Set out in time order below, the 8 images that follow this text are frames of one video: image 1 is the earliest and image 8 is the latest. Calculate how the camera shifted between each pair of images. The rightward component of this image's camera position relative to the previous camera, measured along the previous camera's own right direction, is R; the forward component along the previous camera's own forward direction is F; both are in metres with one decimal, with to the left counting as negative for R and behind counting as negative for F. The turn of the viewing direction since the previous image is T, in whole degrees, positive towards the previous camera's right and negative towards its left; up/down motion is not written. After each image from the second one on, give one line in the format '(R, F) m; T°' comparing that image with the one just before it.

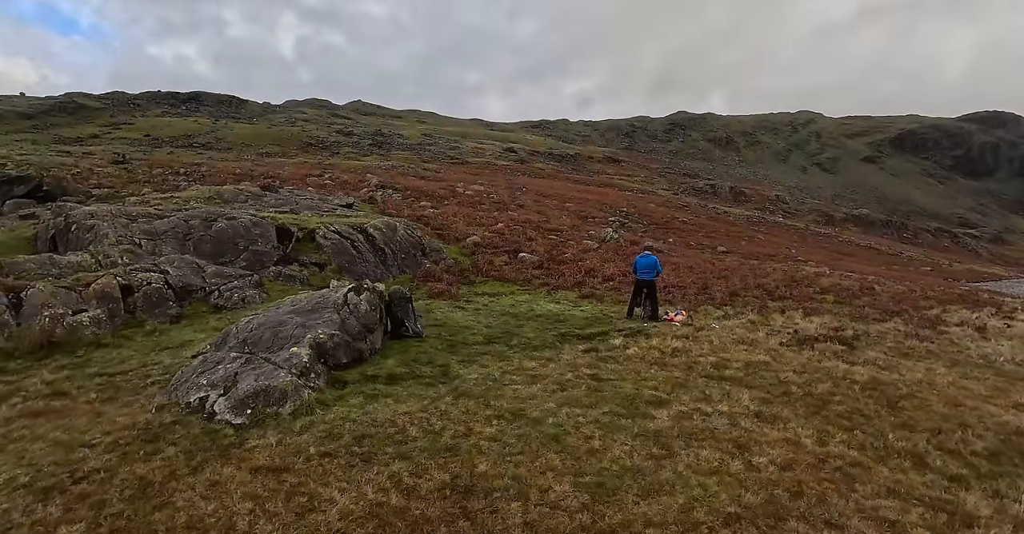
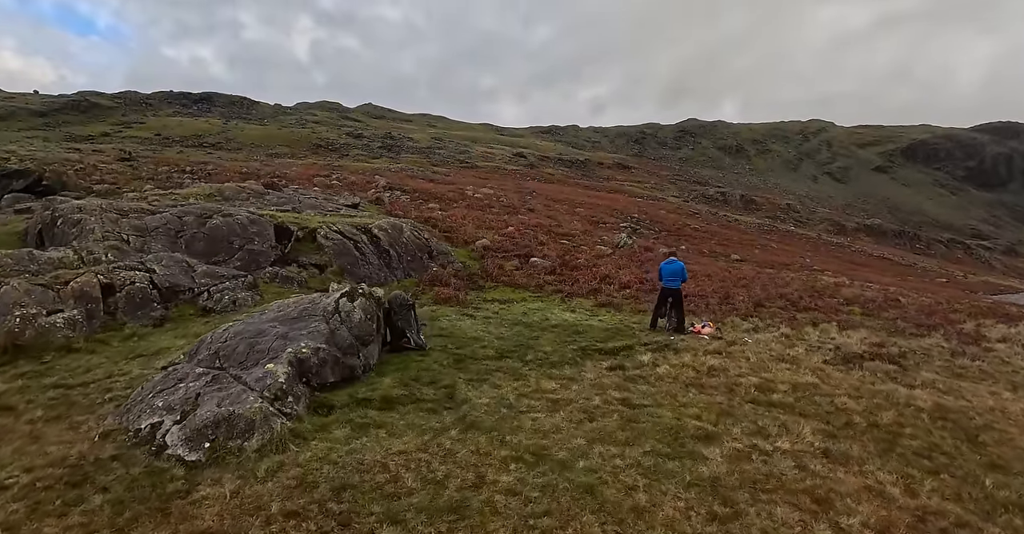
(-0.2, +1.7) m; -1°
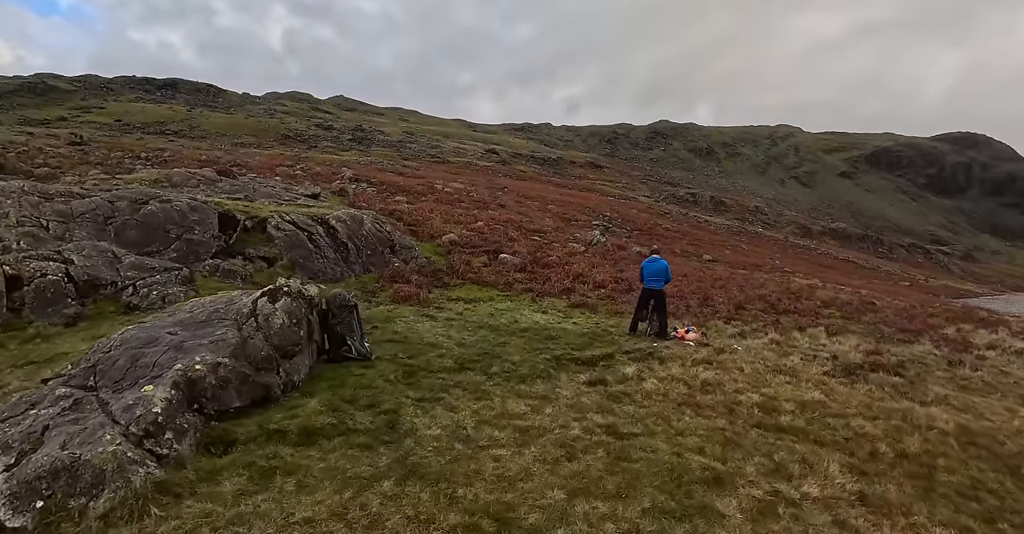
(+0.1, +1.9) m; +3°
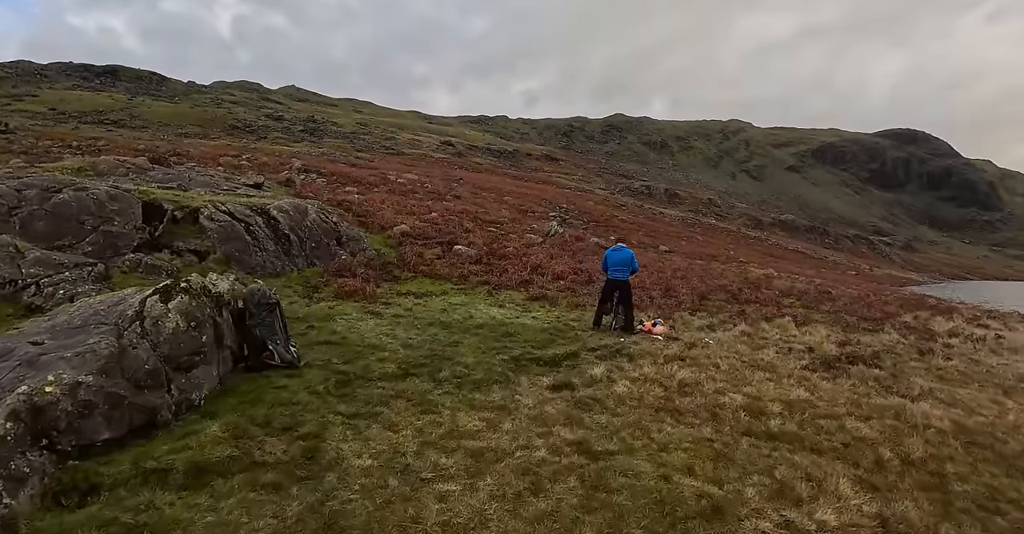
(+0.1, +1.4) m; +4°
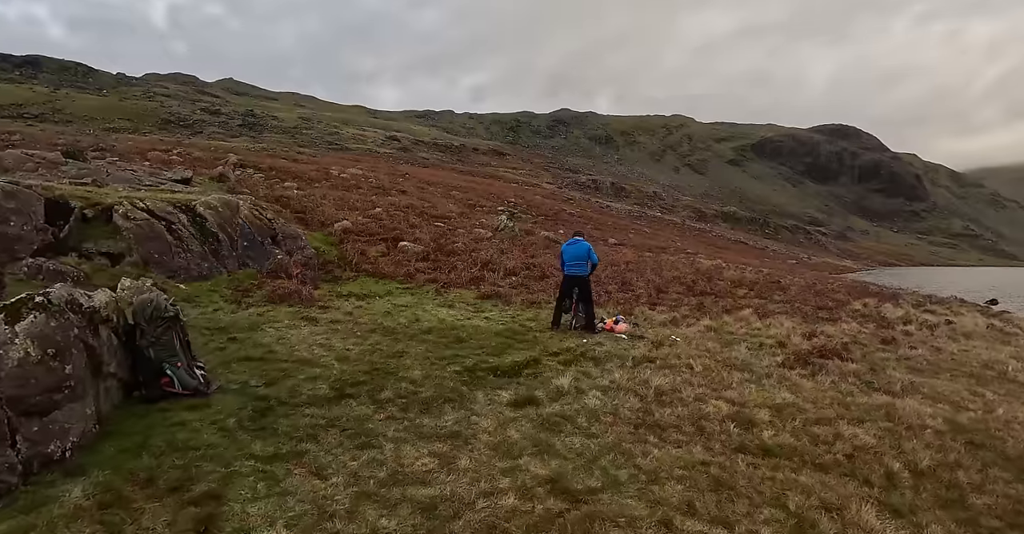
(-0.1, +1.3) m; +5°
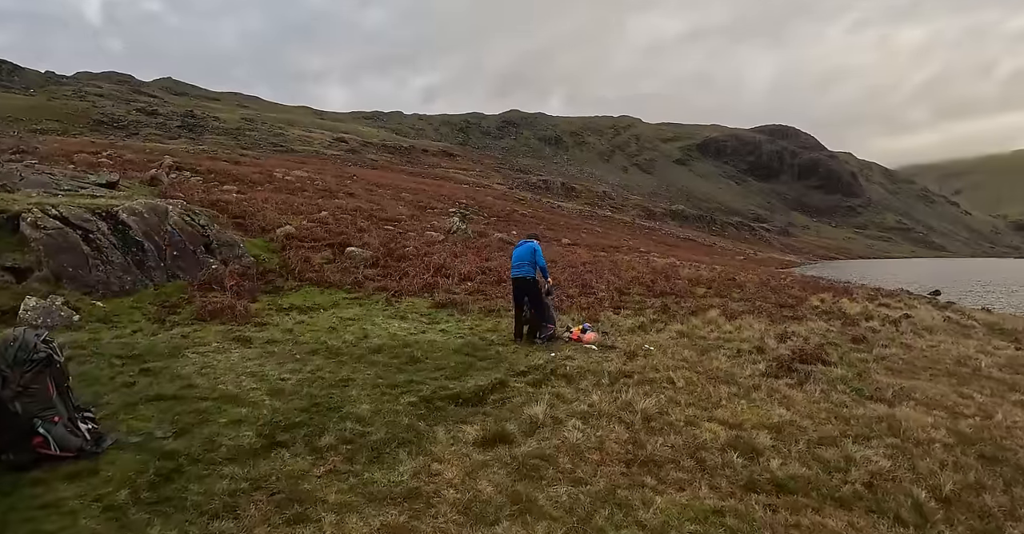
(-0.1, +1.2) m; +4°
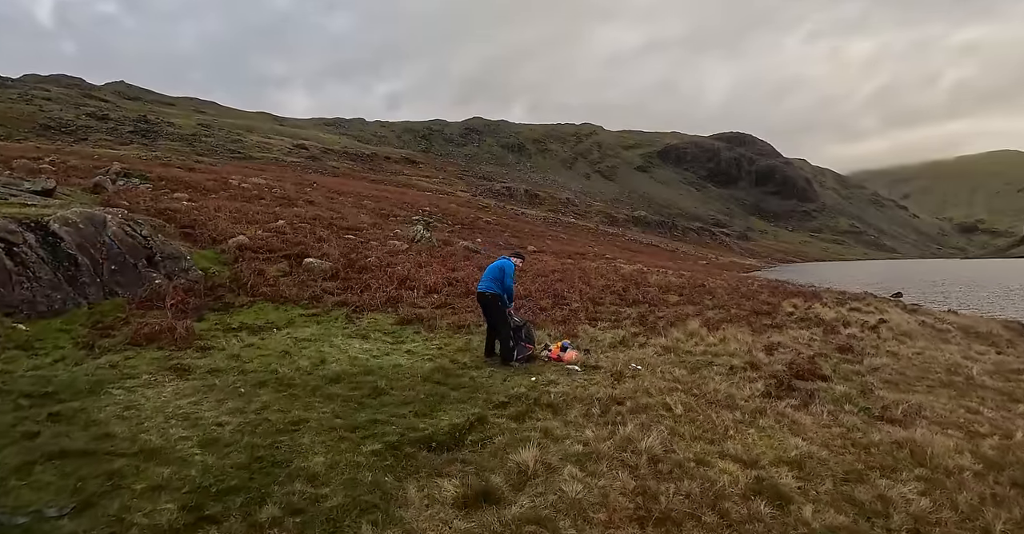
(-0.2, +1.1) m; +3°
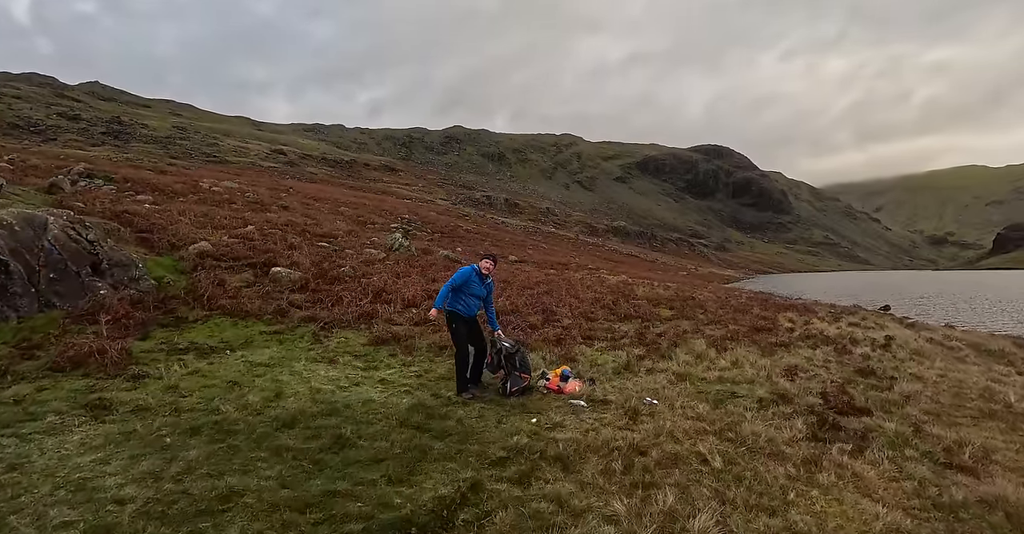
(-0.3, +1.7) m; +2°
